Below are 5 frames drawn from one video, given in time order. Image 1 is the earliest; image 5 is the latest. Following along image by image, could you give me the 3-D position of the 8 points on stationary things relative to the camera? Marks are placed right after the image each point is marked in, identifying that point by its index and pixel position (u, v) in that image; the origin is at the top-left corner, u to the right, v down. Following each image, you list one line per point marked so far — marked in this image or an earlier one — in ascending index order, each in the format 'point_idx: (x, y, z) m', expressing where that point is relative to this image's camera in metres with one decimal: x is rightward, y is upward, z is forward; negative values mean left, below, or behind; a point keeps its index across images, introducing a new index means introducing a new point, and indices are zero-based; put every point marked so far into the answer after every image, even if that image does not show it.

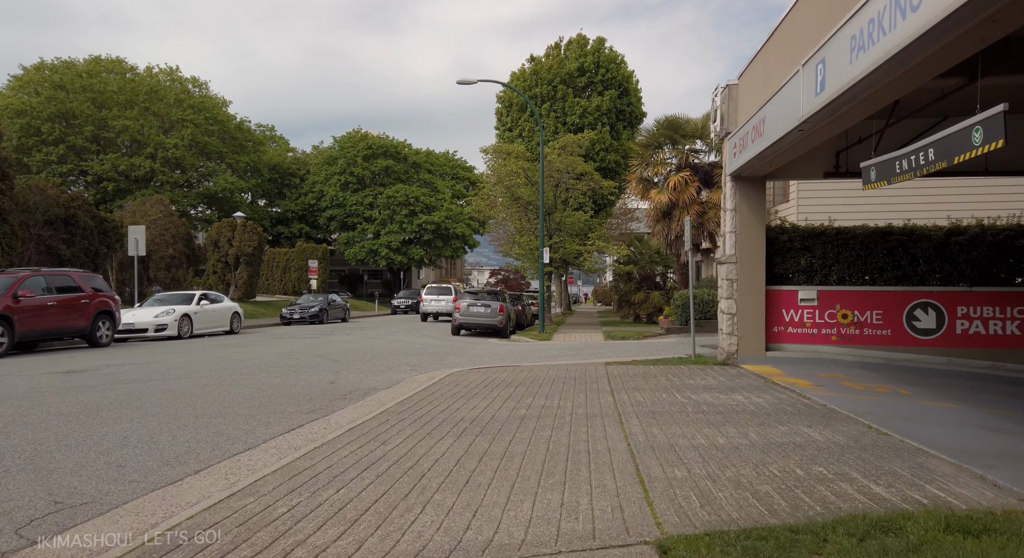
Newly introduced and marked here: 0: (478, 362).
0: (-0.8, -1.9, +14.6) m
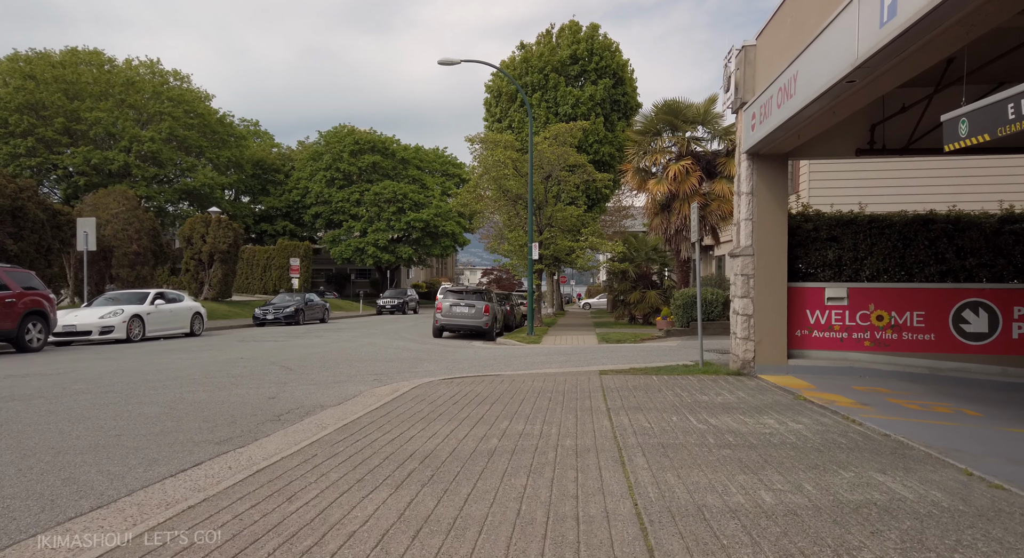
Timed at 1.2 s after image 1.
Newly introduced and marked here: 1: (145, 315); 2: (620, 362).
0: (-1.2, -1.8, +12.7) m
1: (-10.8, -1.1, +19.0) m
2: (+2.2, -1.7, +13.3) m
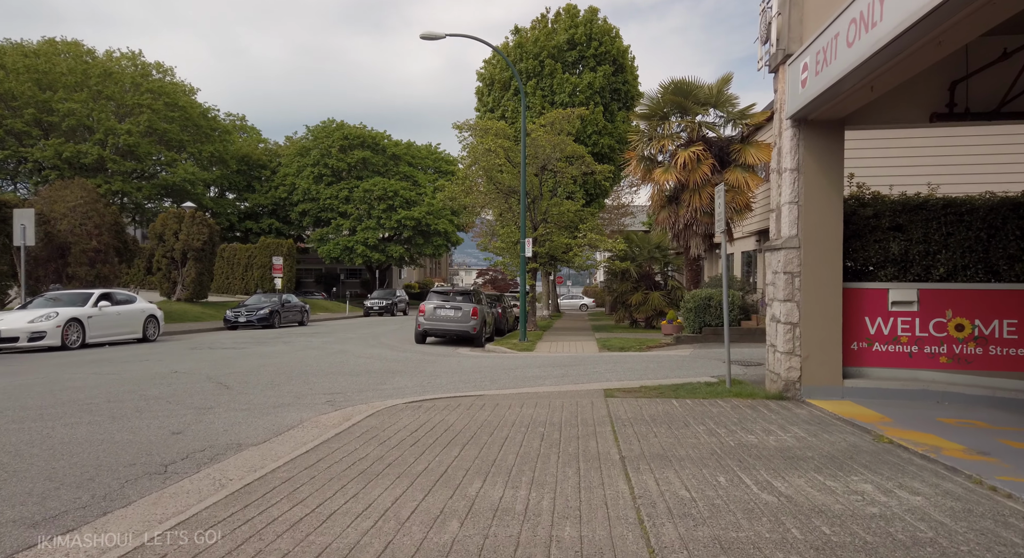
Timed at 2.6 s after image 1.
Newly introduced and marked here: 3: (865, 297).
0: (-1.4, -1.8, +10.6) m
1: (-11.1, -1.0, +16.8) m
2: (+2.0, -1.7, +11.1) m
3: (+4.5, -0.2, +8.3) m
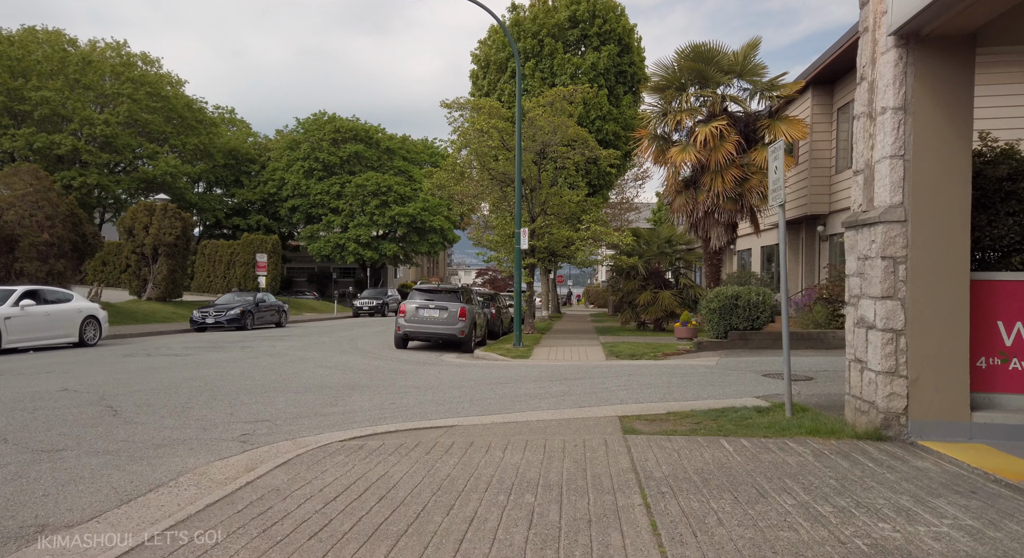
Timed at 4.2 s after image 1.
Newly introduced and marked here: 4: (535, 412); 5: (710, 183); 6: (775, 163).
0: (-1.6, -1.7, +8.1) m
1: (-11.2, -0.9, +14.3) m
2: (+1.8, -1.6, +8.6) m
3: (+4.4, -0.1, +5.8) m
4: (+0.3, -1.6, +7.9) m
5: (+5.0, +2.4, +16.3) m
6: (+3.0, +1.3, +7.3) m
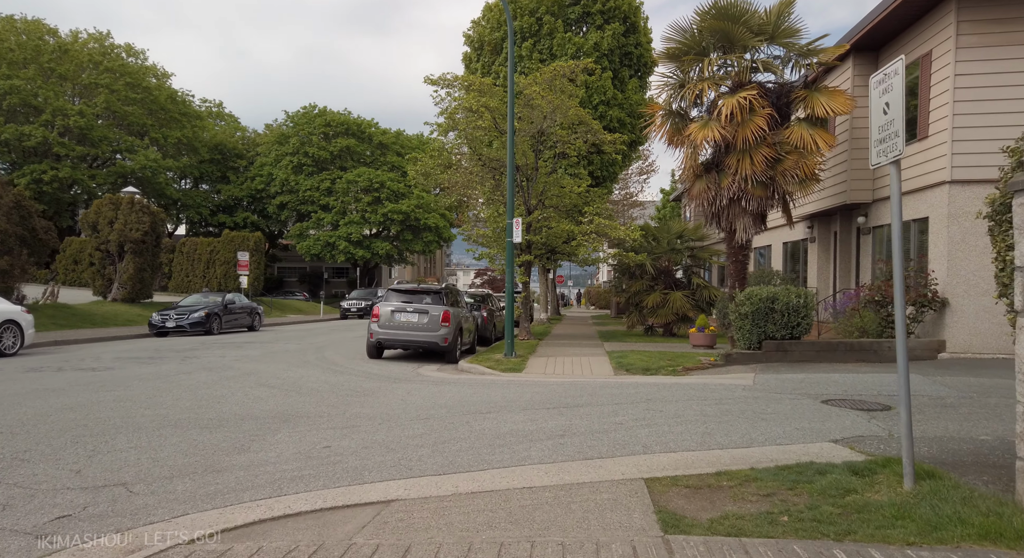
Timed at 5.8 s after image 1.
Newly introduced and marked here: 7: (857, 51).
0: (-1.8, -1.6, +5.6) m
1: (-11.4, -0.9, +11.8) m
2: (+1.6, -1.6, +6.2) m
3: (+4.2, -0.1, +3.3) m
4: (+0.1, -1.6, +5.4) m
5: (+4.8, +2.4, +13.8) m
6: (+2.8, +1.4, +4.8) m
7: (+8.1, +5.3, +15.1) m
